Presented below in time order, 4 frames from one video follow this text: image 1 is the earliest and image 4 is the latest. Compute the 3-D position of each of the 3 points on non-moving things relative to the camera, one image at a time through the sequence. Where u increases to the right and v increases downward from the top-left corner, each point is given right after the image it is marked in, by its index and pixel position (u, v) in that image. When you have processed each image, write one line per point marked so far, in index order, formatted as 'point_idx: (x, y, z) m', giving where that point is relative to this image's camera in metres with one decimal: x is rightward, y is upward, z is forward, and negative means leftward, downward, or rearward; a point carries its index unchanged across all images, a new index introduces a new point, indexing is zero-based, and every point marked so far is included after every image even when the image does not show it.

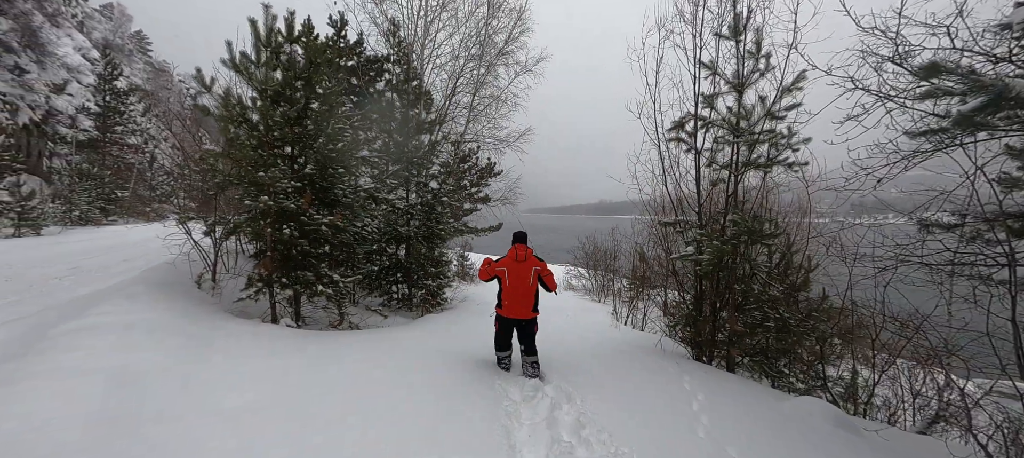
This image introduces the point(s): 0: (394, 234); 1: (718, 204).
0: (-2.6, -0.1, +7.7) m
1: (+3.1, +0.4, +5.5) m
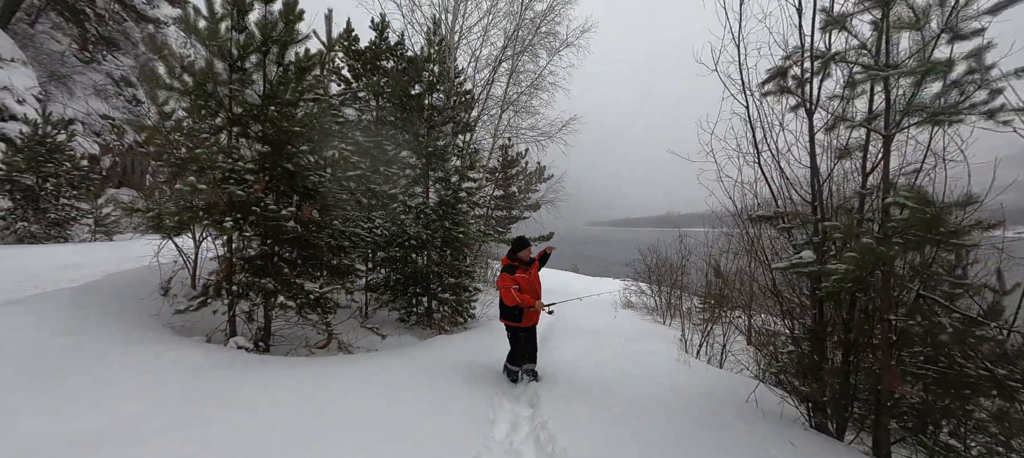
0: (-2.0, -0.2, +6.7) m
1: (+3.3, +0.4, +3.6) m
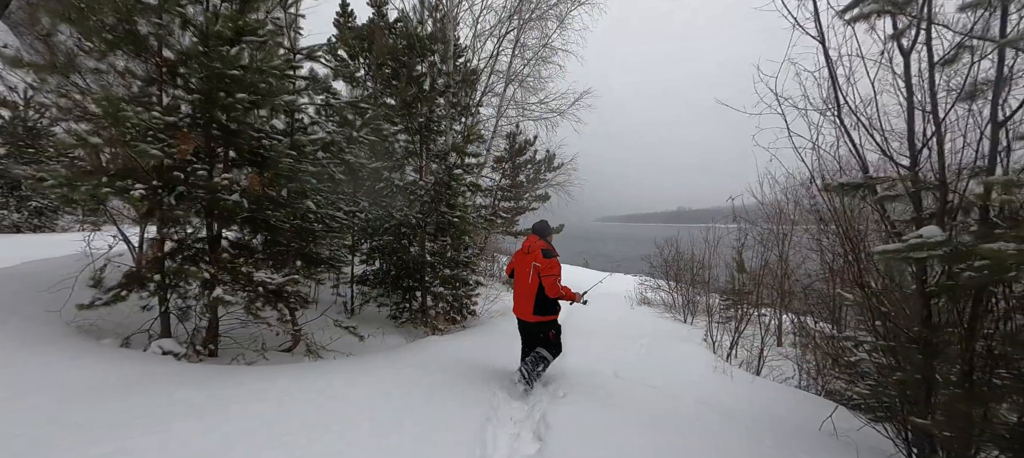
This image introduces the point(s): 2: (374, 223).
0: (-1.9, +0.1, +5.8) m
1: (+3.3, +0.6, +2.6) m
2: (-2.2, +0.1, +5.9) m
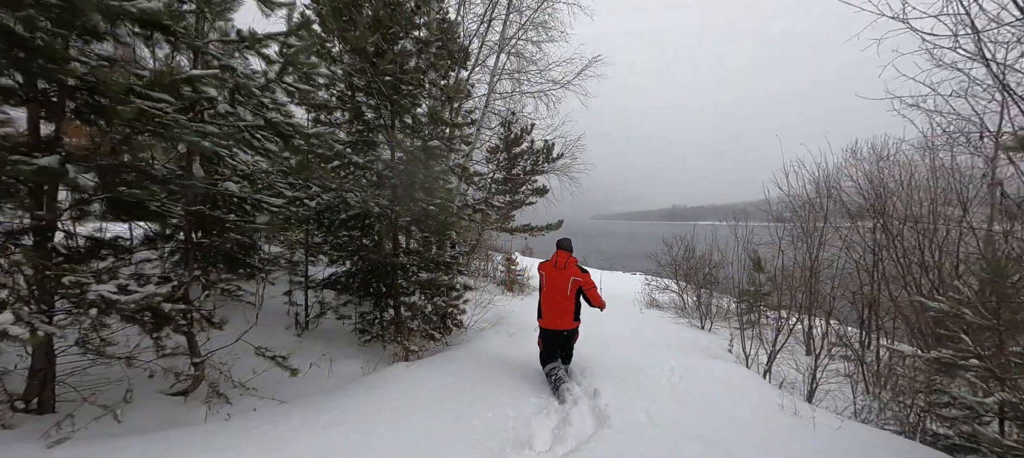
0: (-1.9, +0.2, +4.6) m
1: (+3.3, +0.7, +1.4) m
2: (-2.3, +0.2, +4.7) m
